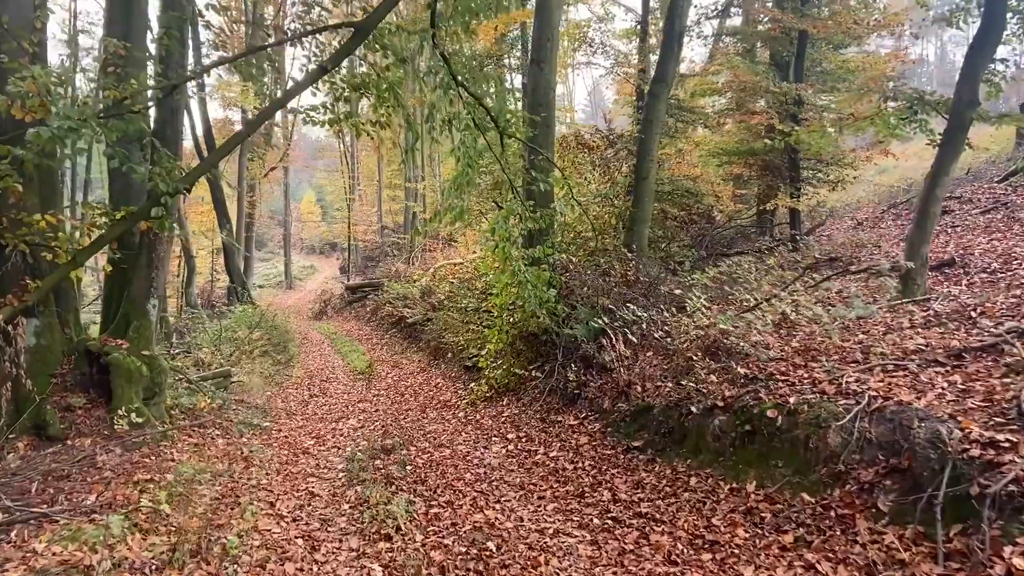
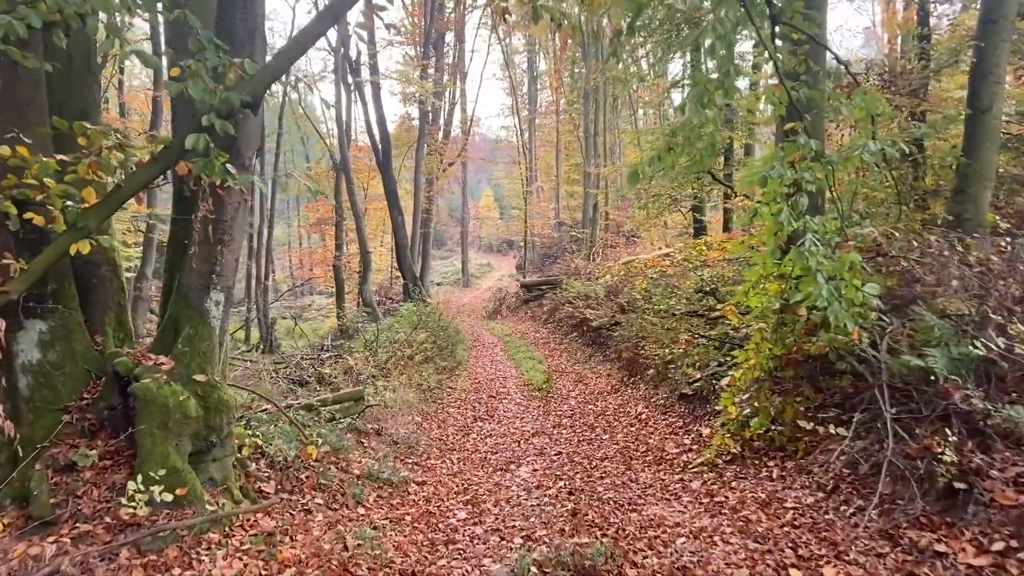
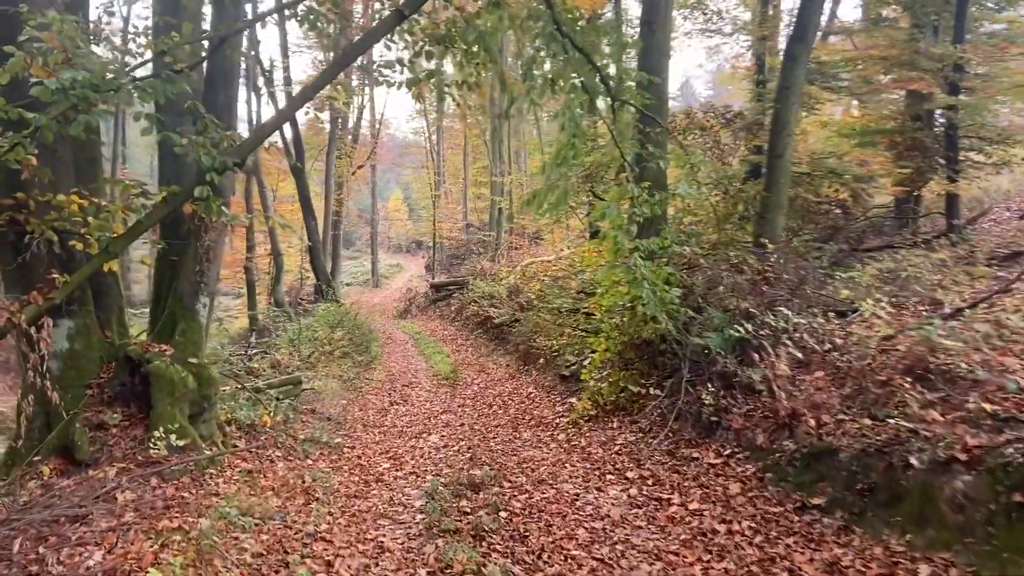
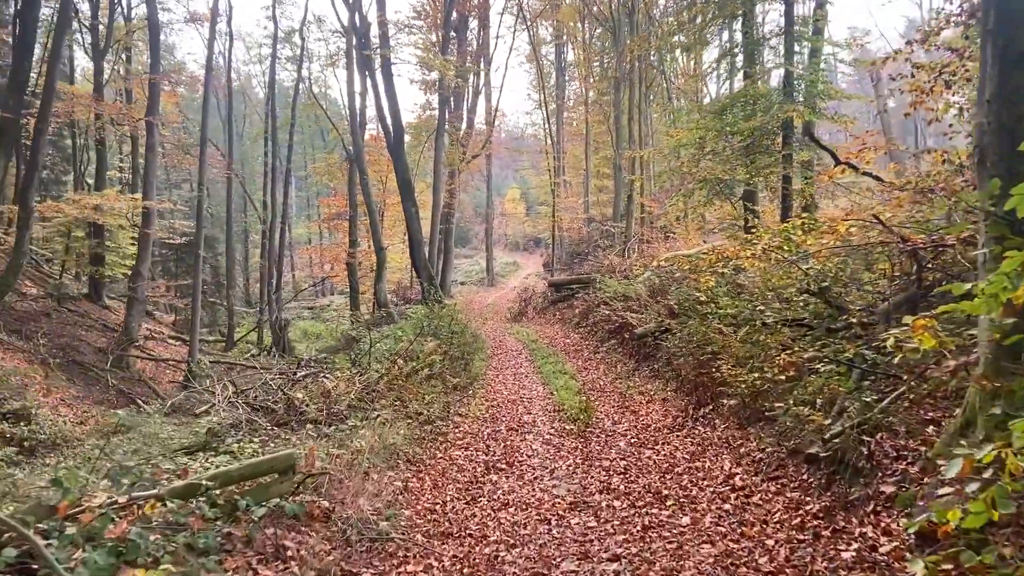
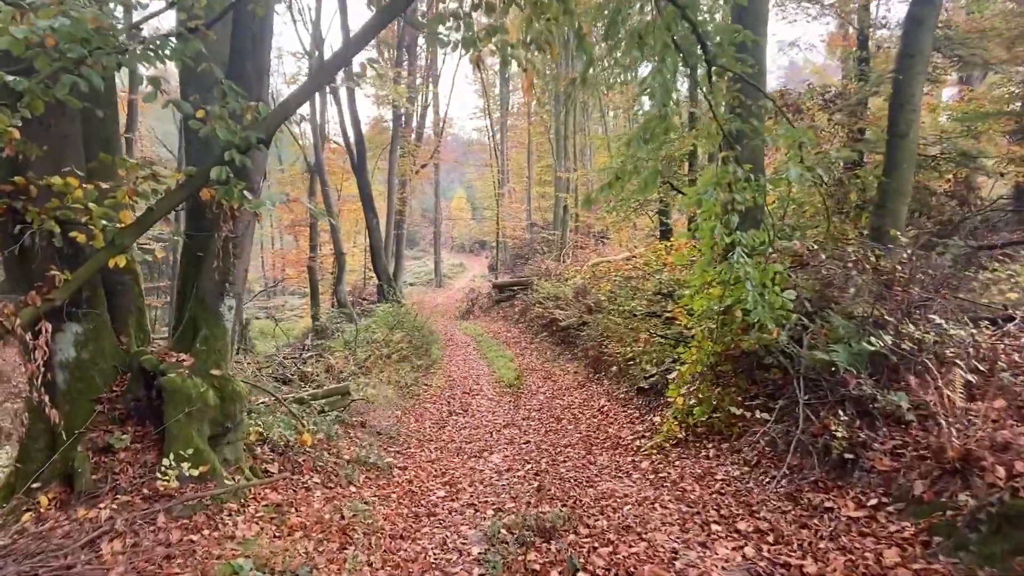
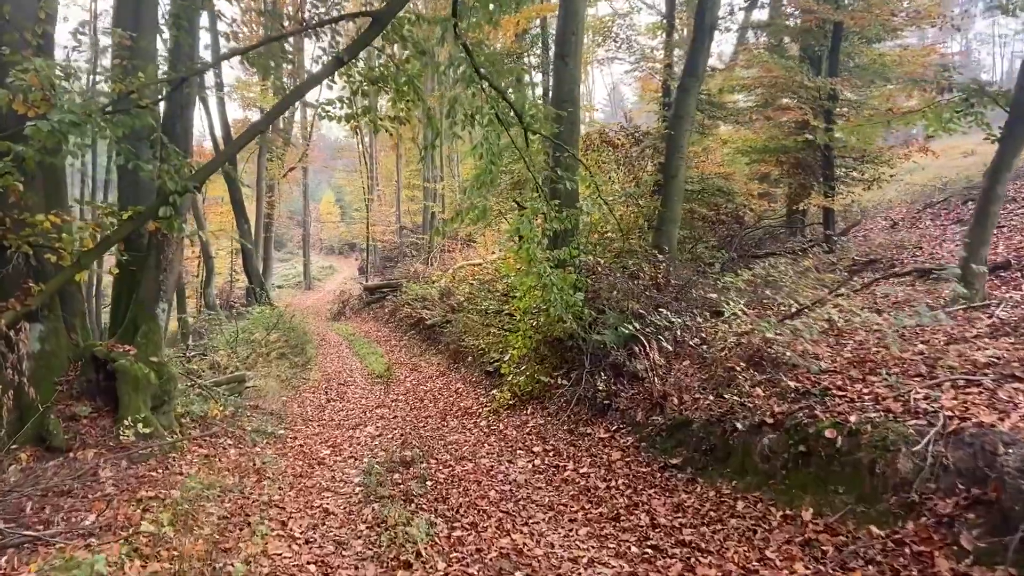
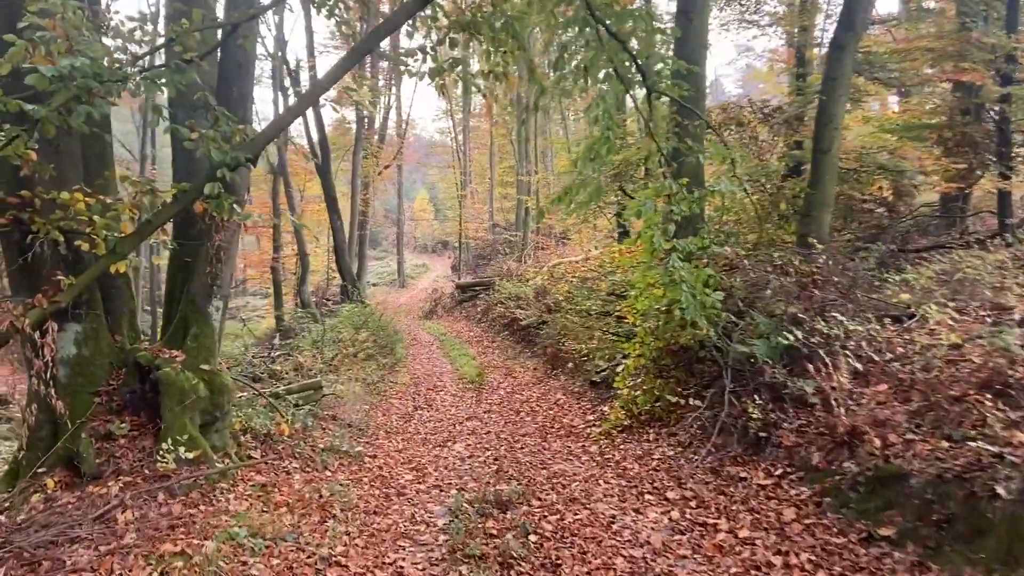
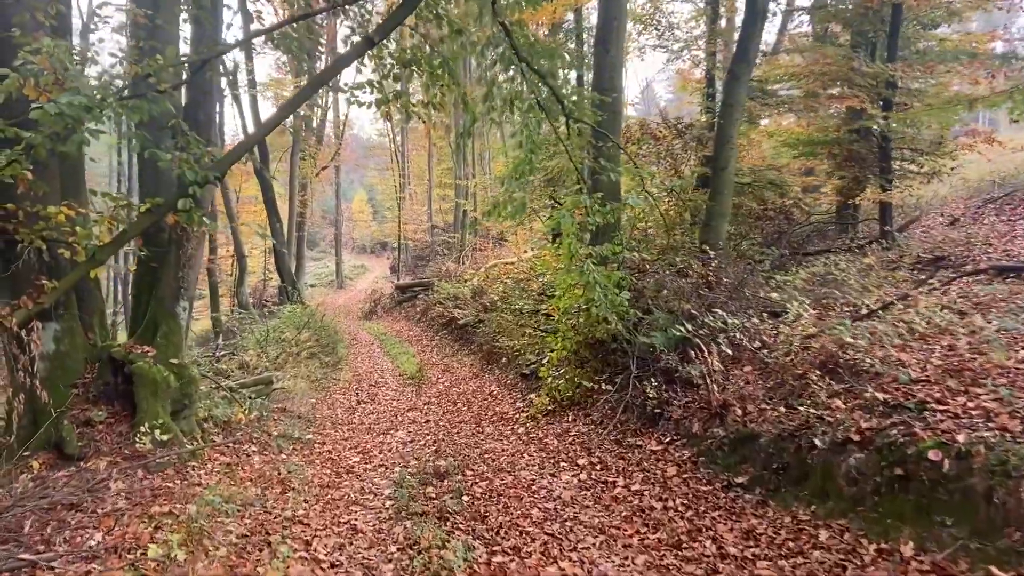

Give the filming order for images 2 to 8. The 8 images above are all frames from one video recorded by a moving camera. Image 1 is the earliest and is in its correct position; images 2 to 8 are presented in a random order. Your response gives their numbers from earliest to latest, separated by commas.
6, 8, 3, 7, 5, 2, 4
